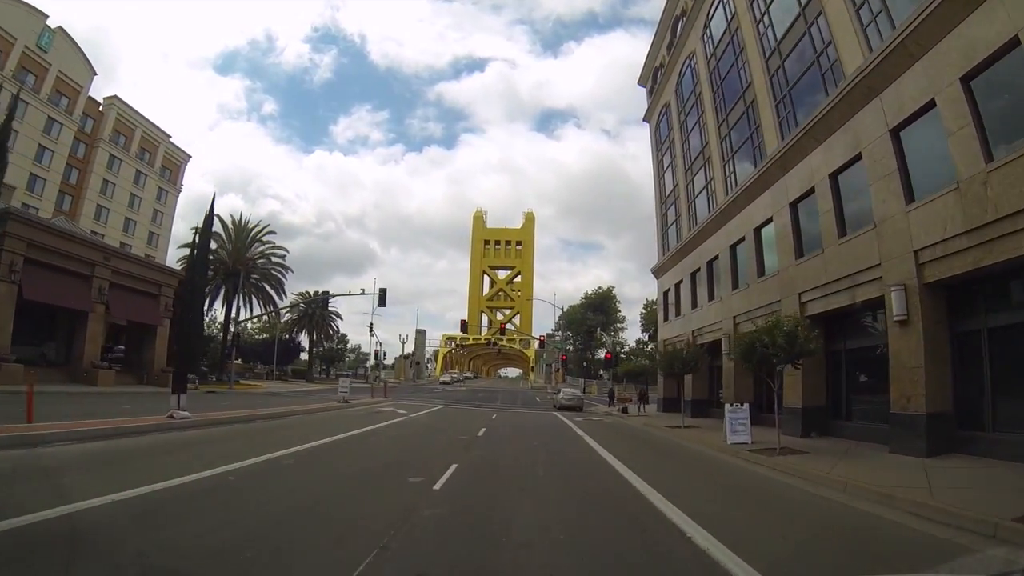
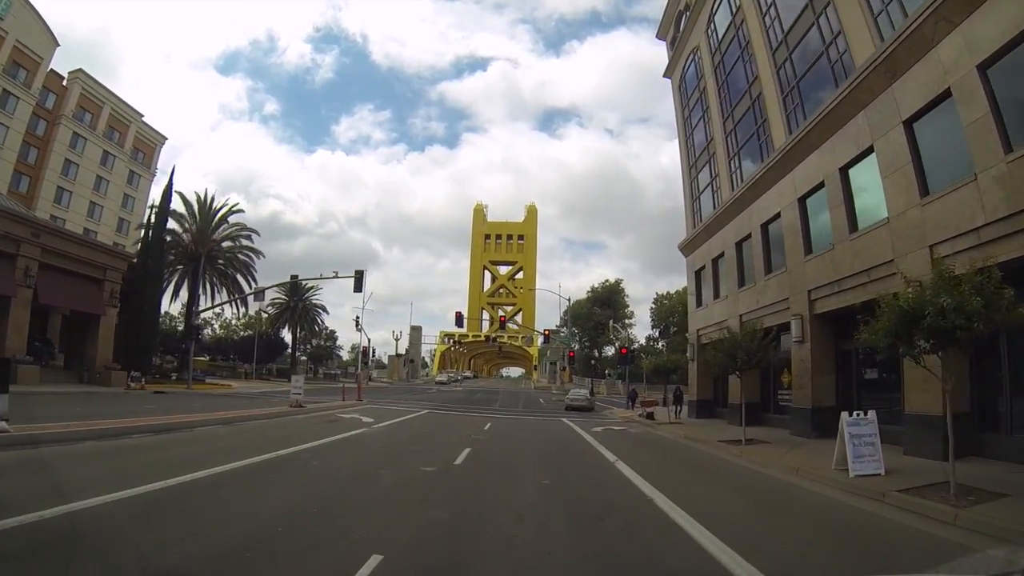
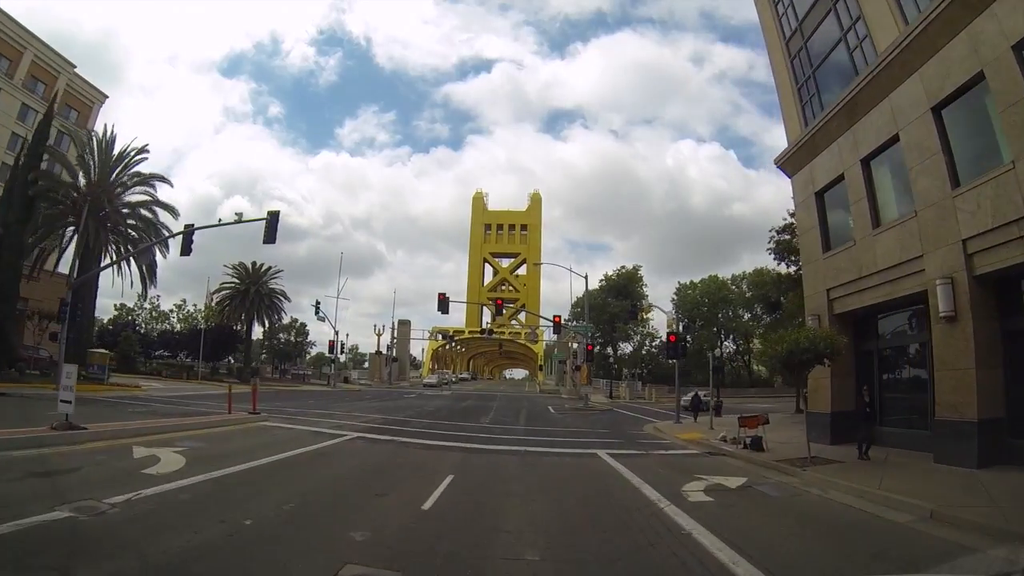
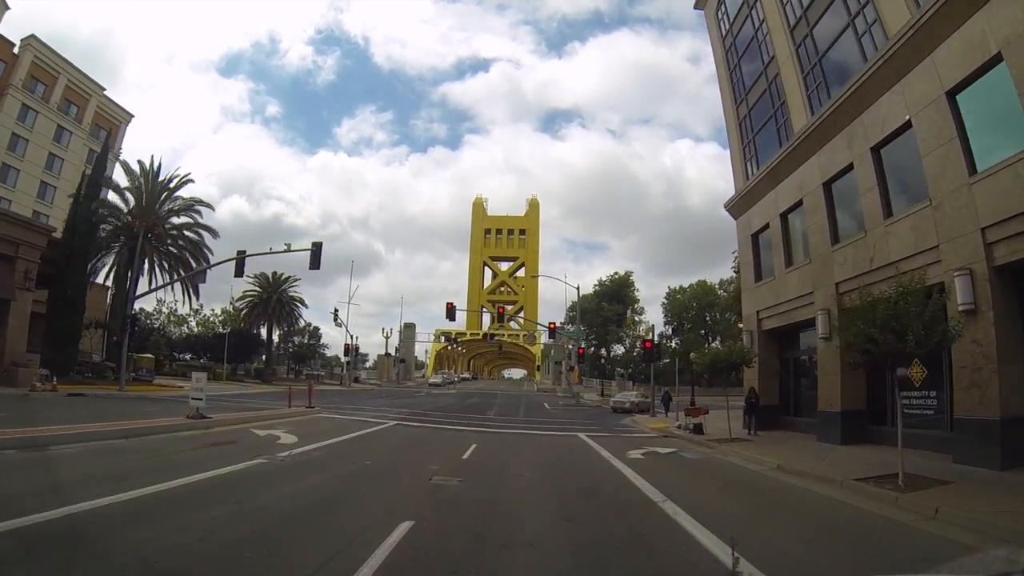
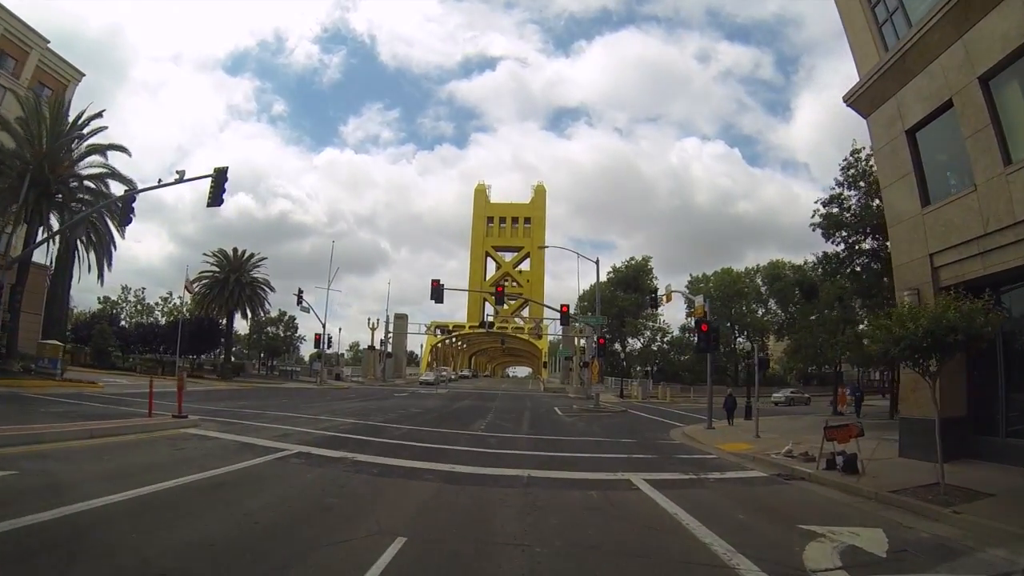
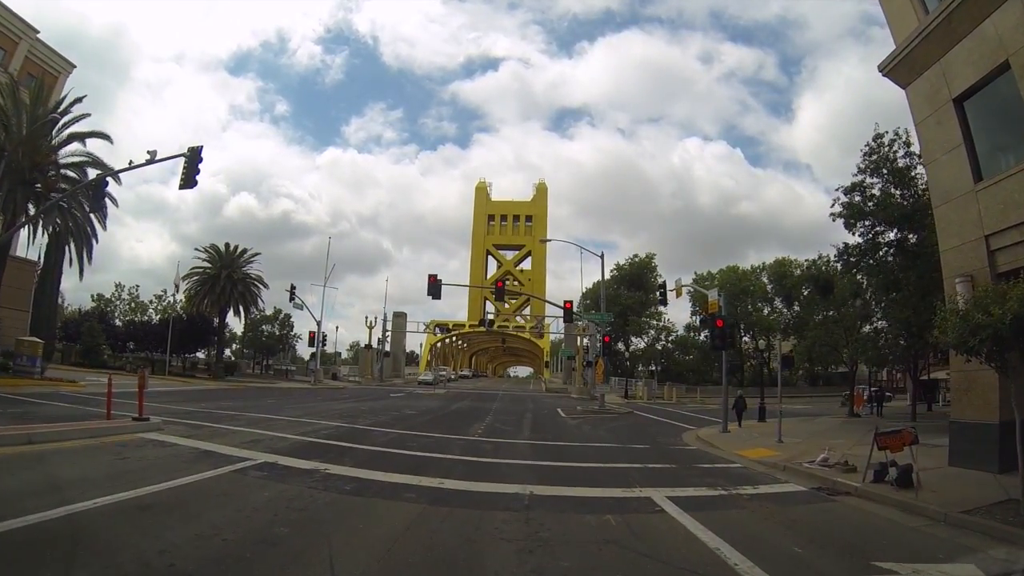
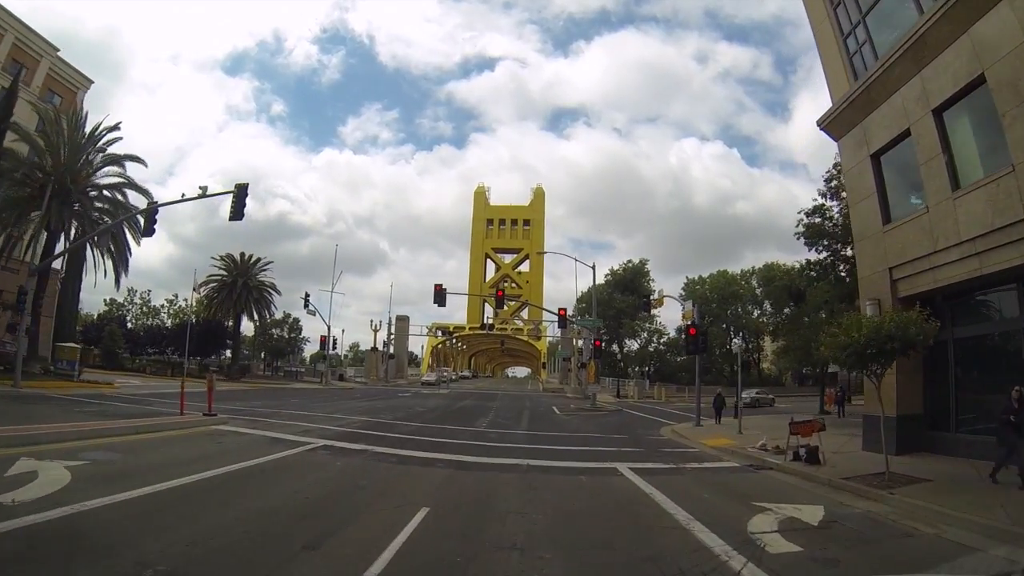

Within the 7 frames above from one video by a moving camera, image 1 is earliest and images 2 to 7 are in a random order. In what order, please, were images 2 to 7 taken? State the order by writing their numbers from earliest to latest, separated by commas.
2, 4, 3, 7, 5, 6
